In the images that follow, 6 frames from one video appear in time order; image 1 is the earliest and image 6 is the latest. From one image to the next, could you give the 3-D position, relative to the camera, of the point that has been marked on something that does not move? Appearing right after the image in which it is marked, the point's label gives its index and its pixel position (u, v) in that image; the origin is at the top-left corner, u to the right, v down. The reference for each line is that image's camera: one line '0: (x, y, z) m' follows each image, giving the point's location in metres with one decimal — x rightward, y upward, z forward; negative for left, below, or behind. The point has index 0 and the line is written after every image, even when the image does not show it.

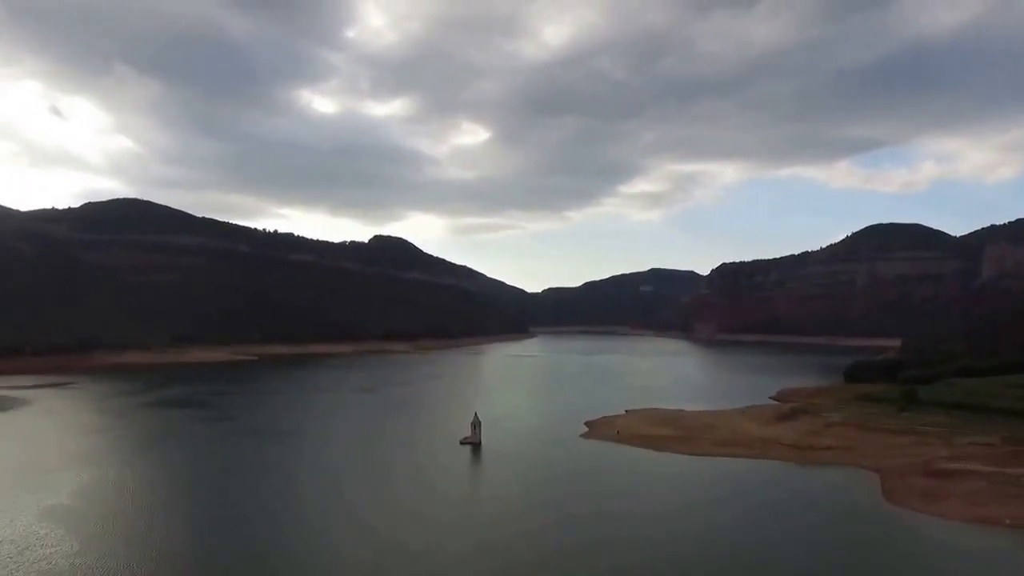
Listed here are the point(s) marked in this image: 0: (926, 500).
0: (+10.1, -5.2, +20.6) m
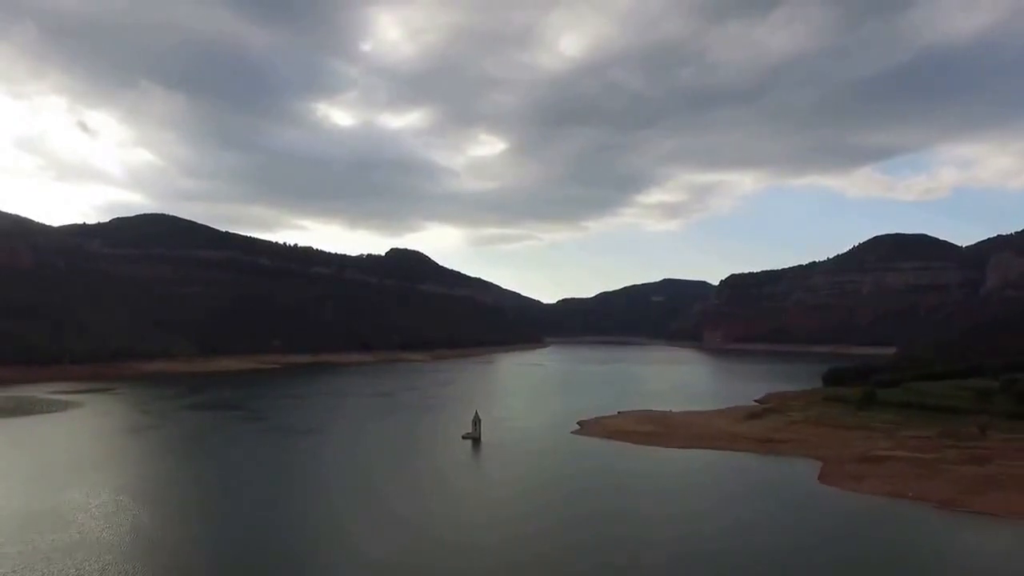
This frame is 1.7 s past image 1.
0: (+9.8, -5.6, +24.0) m
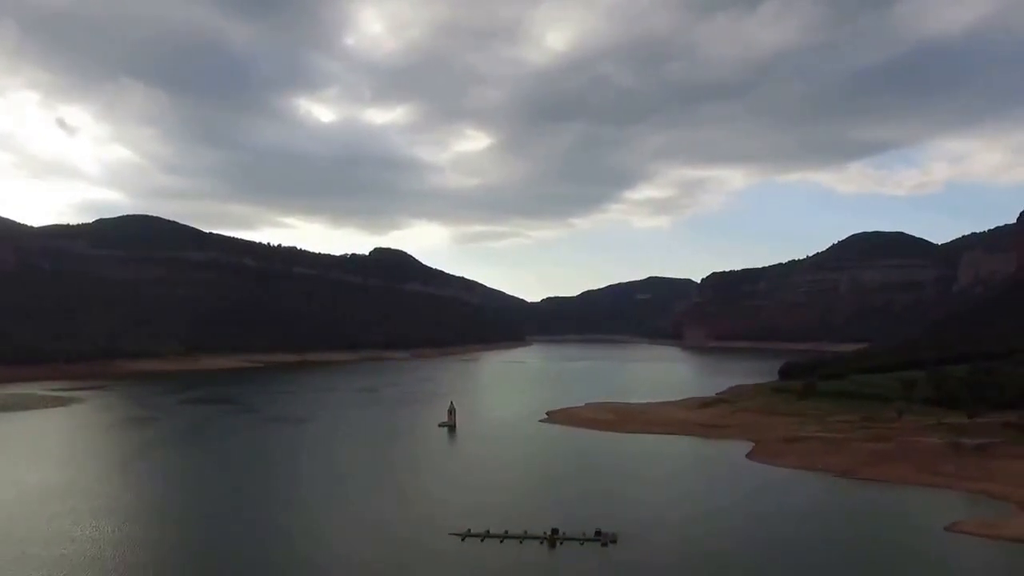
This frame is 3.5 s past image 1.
0: (+8.7, -5.6, +27.4) m
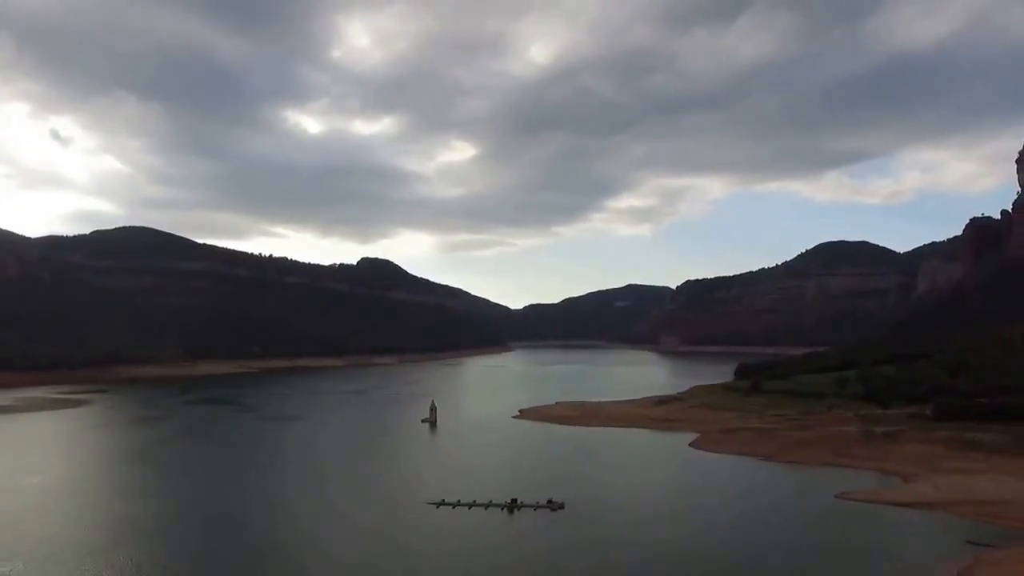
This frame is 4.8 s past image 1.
0: (+7.7, -6.0, +31.3) m
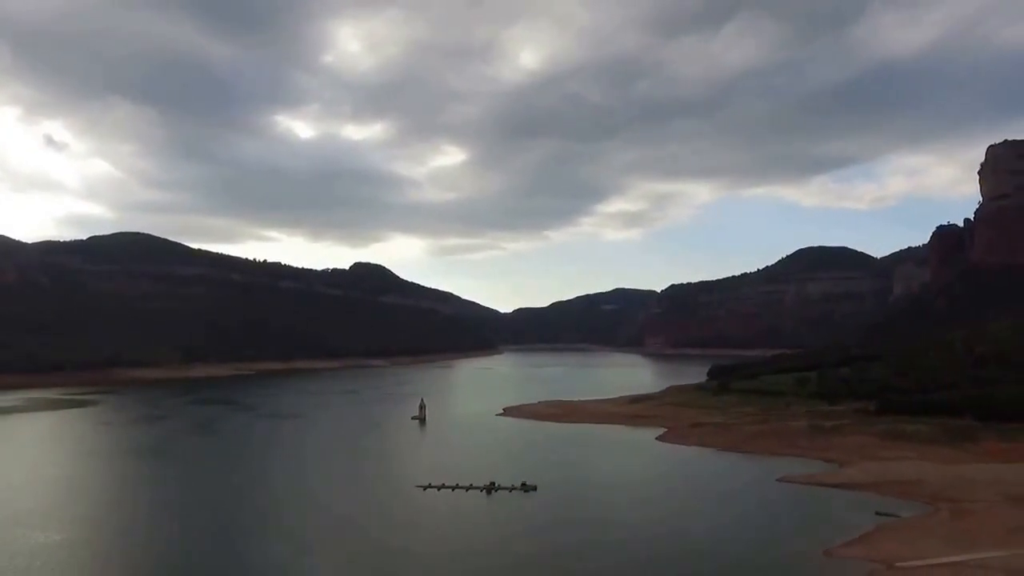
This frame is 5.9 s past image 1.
0: (+6.9, -6.3, +34.3) m
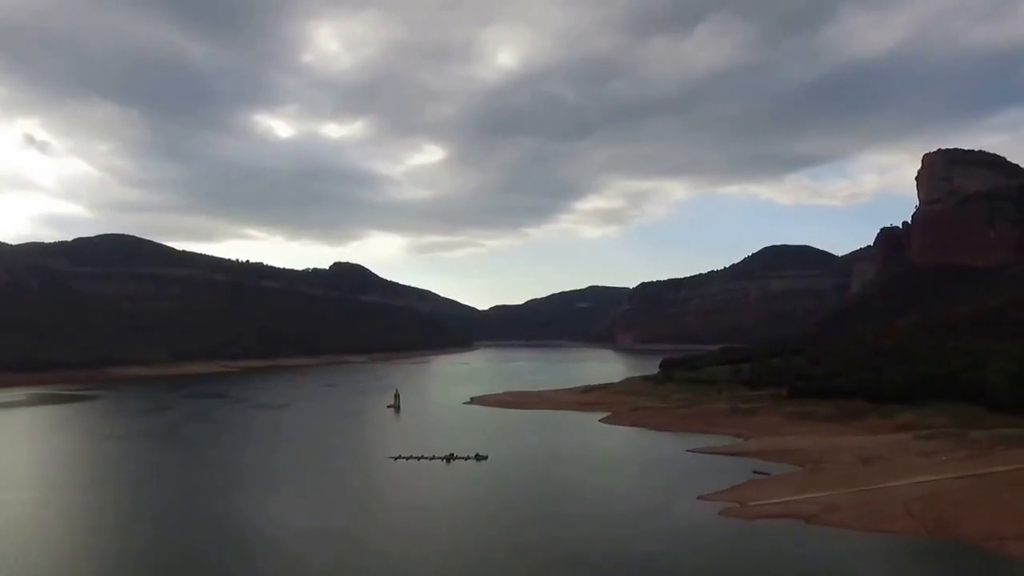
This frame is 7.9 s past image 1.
0: (+5.1, -6.4, +39.4) m
